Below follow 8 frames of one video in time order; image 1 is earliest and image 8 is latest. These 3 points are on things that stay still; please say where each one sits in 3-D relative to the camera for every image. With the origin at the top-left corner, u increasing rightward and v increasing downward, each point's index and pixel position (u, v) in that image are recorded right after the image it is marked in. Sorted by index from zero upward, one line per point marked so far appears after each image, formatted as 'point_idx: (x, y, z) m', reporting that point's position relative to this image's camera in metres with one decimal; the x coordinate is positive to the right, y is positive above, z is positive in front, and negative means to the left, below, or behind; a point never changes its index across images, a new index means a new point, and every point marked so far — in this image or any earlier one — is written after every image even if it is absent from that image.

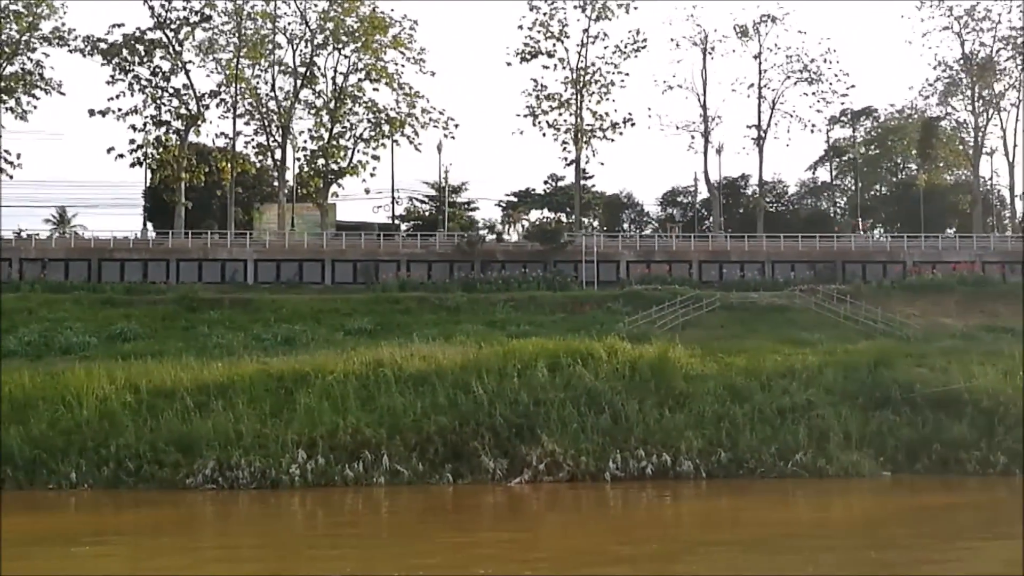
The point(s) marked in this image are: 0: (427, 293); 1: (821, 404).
0: (-1.3, -0.1, +19.0) m
1: (+3.0, -1.2, +13.0) m
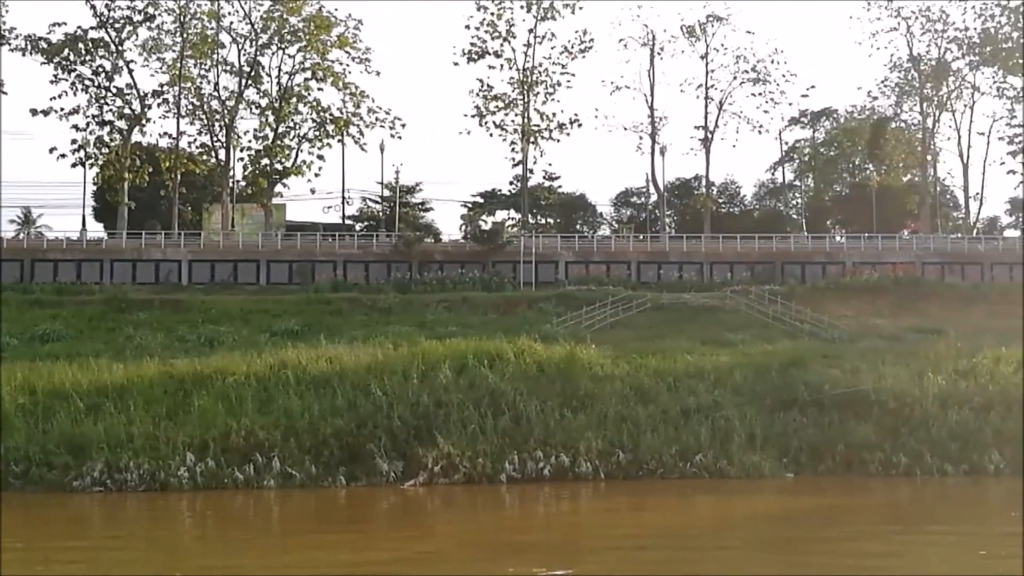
0: (-2.3, -0.1, +18.9) m
1: (+2.1, -1.2, +12.9) m
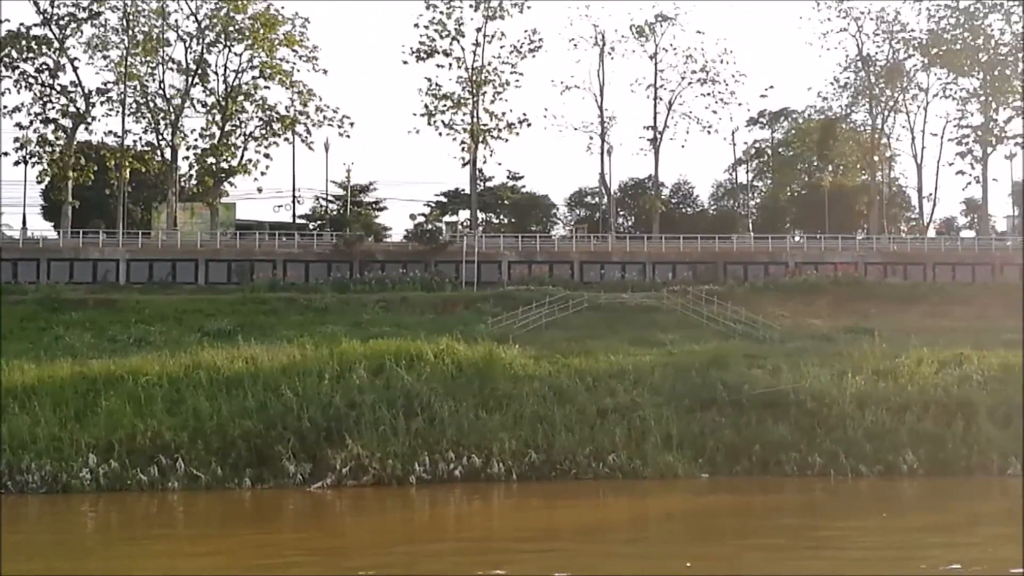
0: (-3.2, -0.1, +18.8) m
1: (+1.3, -1.2, +12.9) m
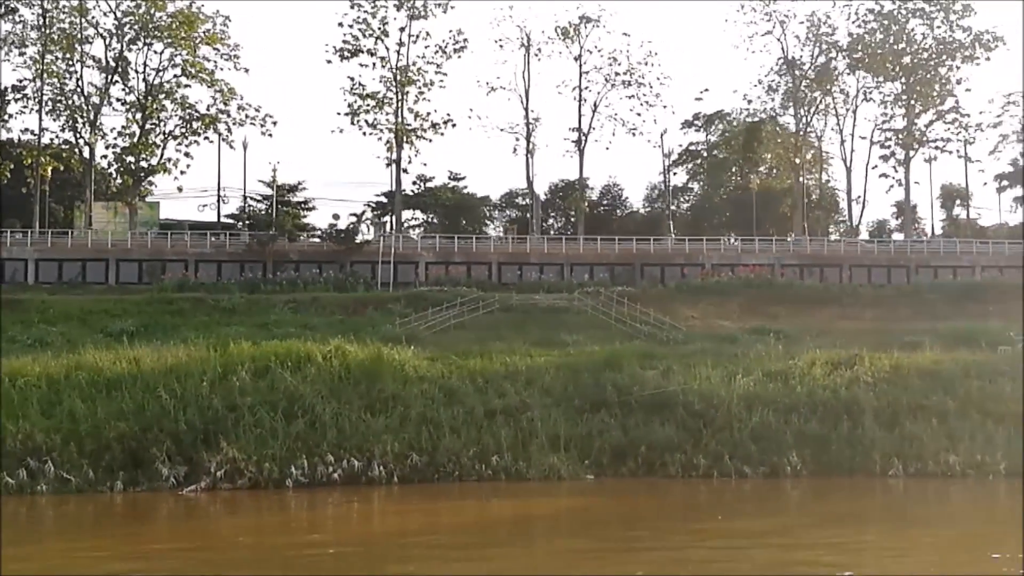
0: (-4.5, -0.1, +18.6) m
1: (+0.2, -1.2, +12.9) m
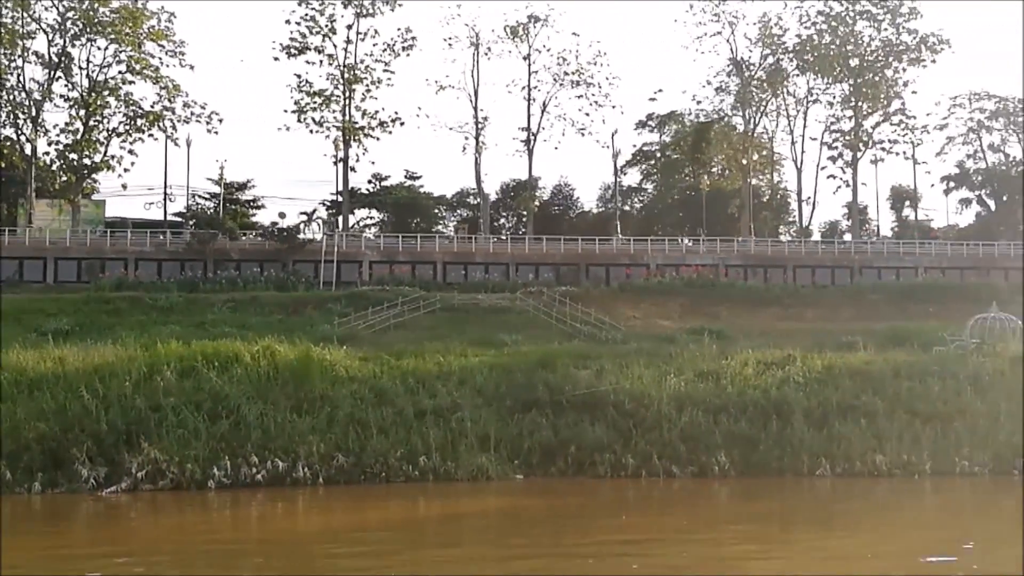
0: (-5.3, -0.1, +18.4) m
1: (-0.5, -1.2, +12.8) m
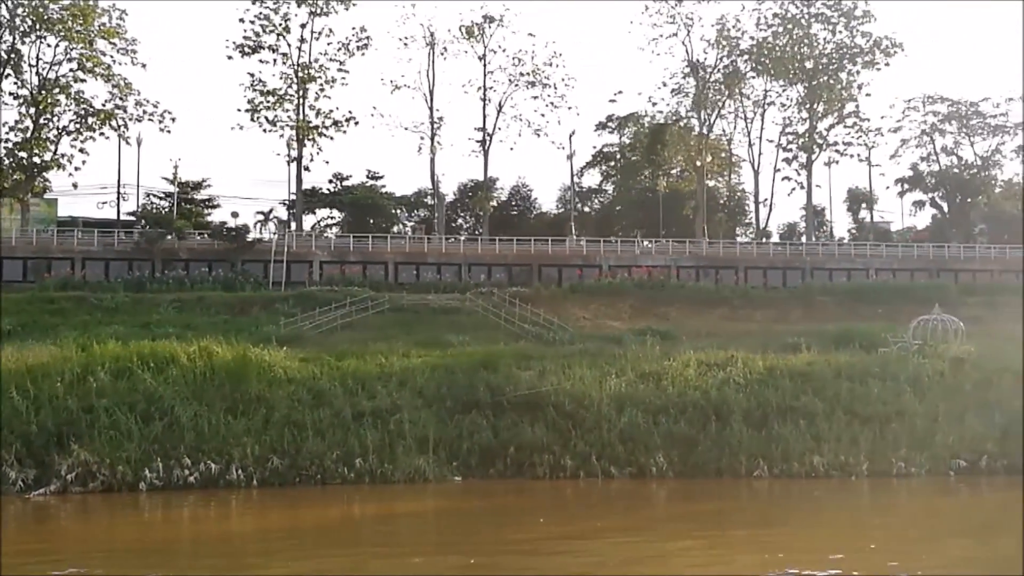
0: (-6.0, -0.1, +18.2) m
1: (-1.1, -1.2, +12.8) m
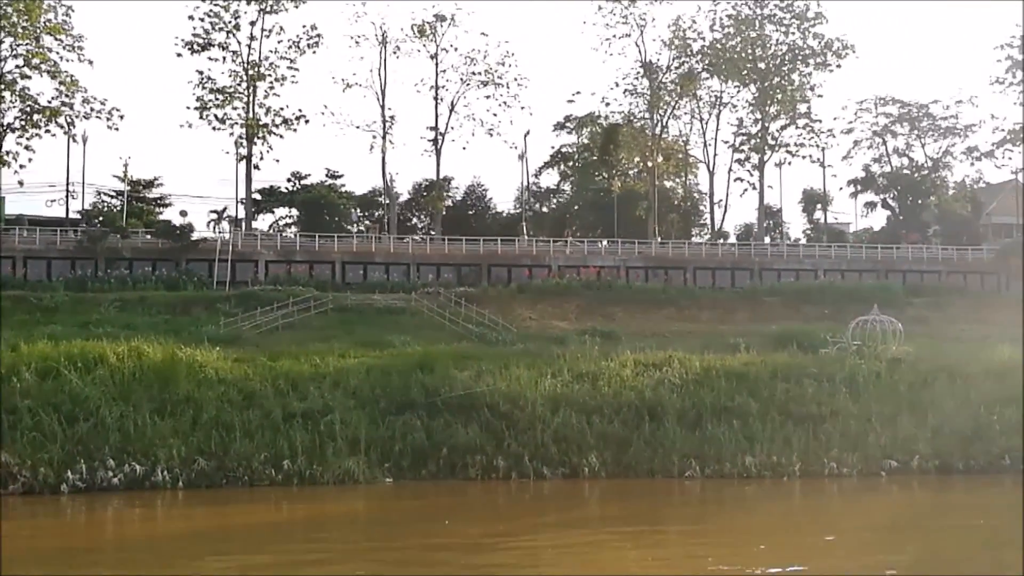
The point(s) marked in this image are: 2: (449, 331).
0: (-6.8, -0.1, +18.0) m
1: (-1.7, -1.2, +12.7) m
2: (-0.8, -0.6, +16.8) m
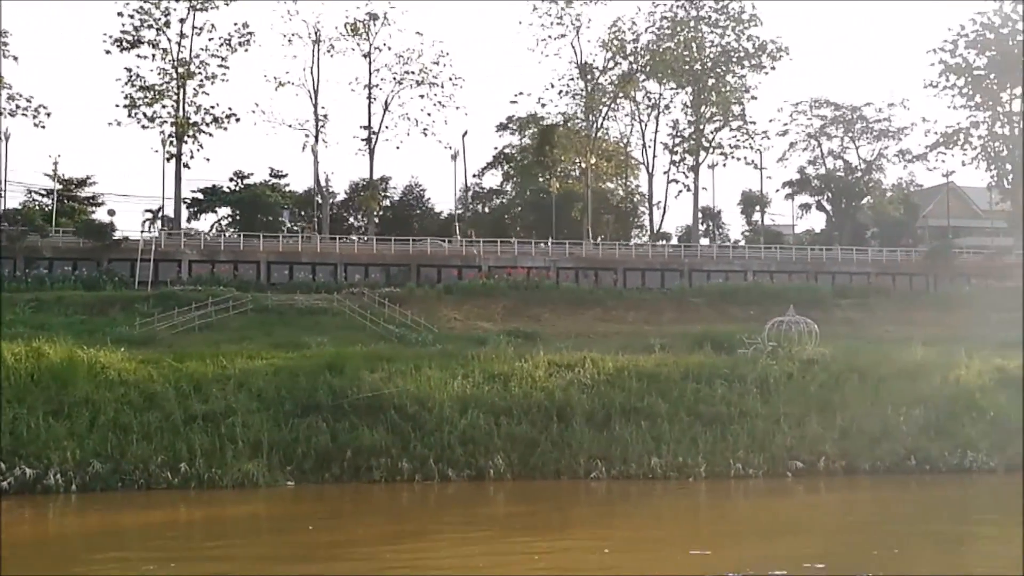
0: (-7.9, 0.0, +17.7) m
1: (-2.6, -1.2, +12.5) m
2: (-1.9, -0.6, +16.6) m
